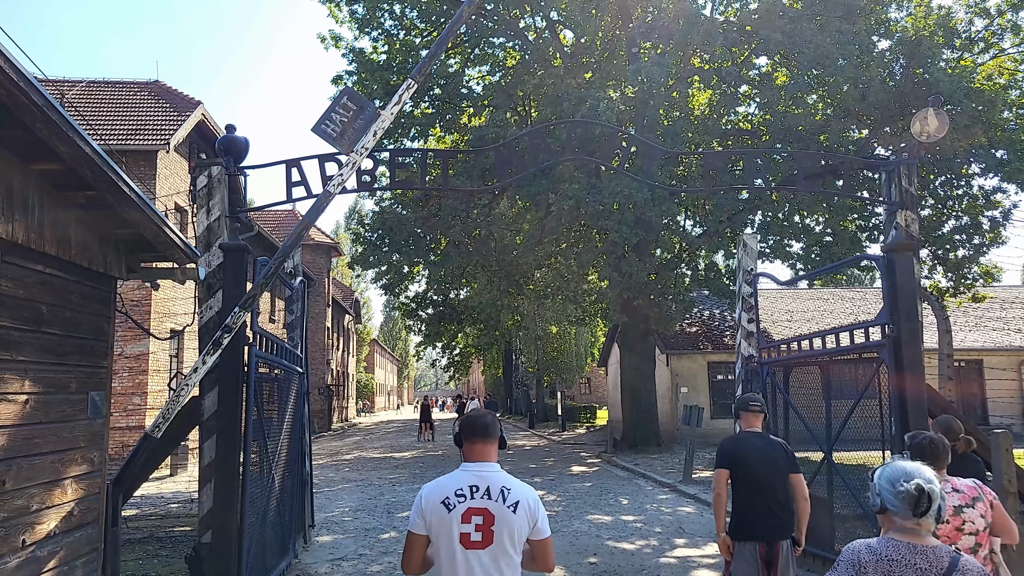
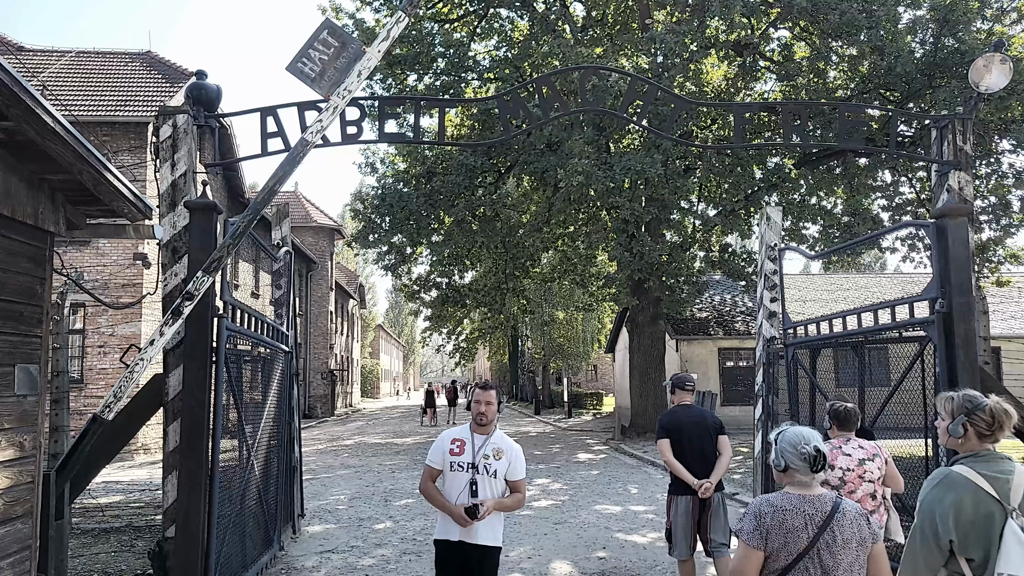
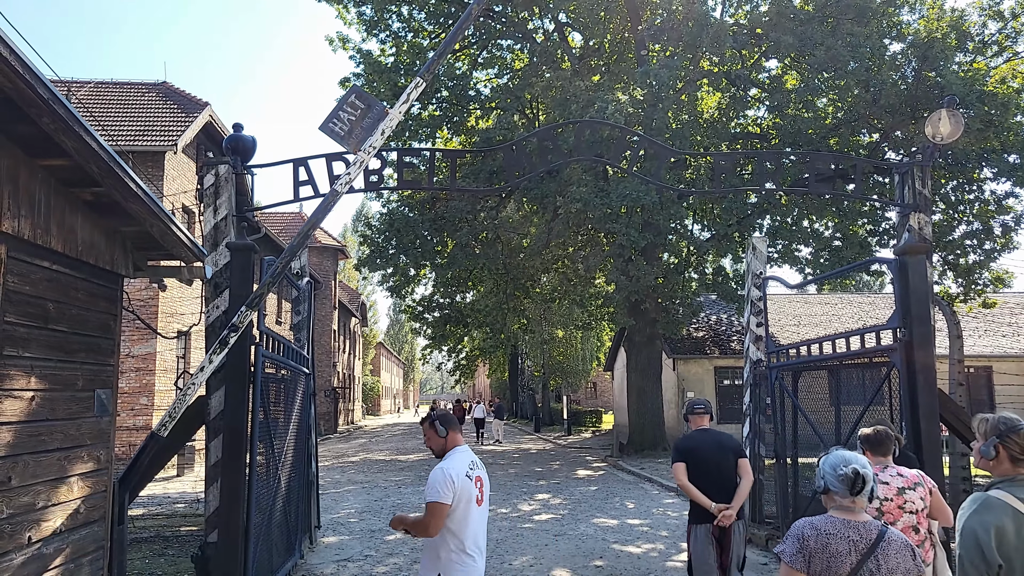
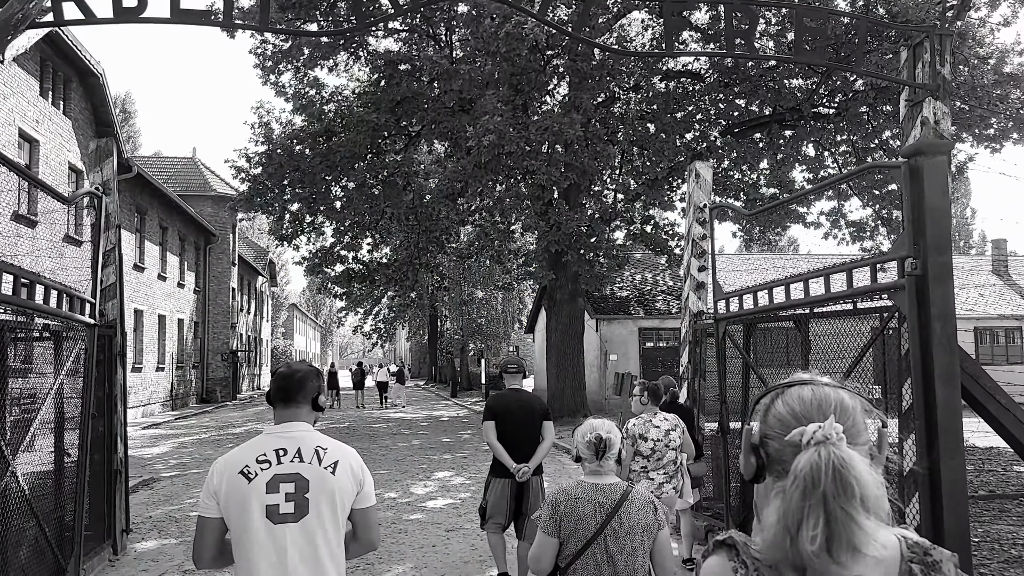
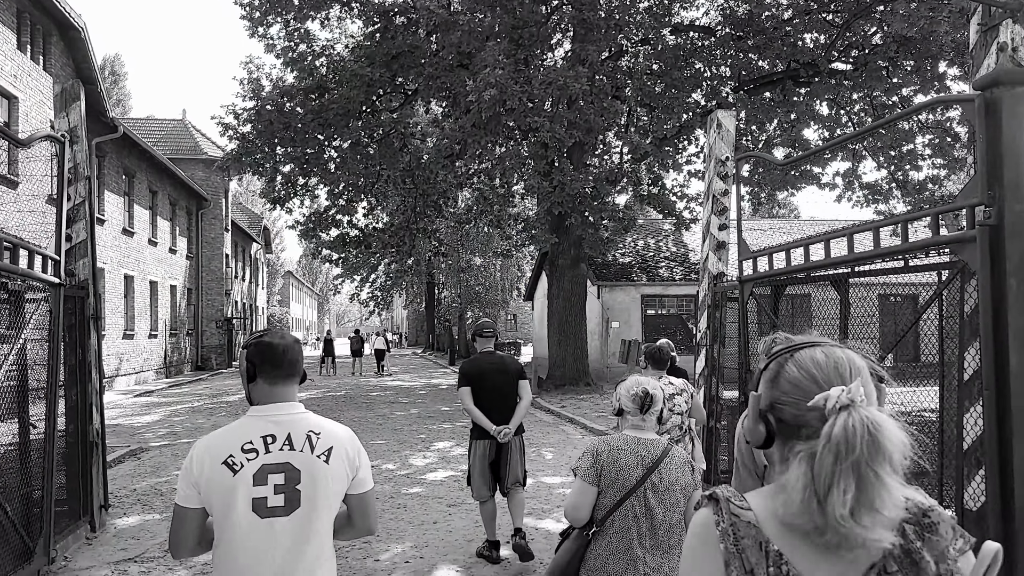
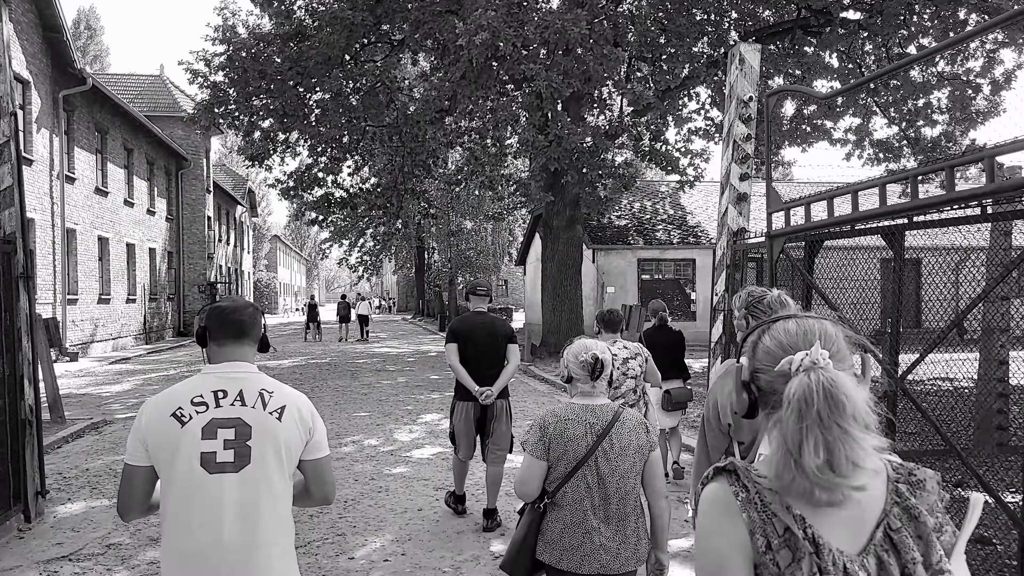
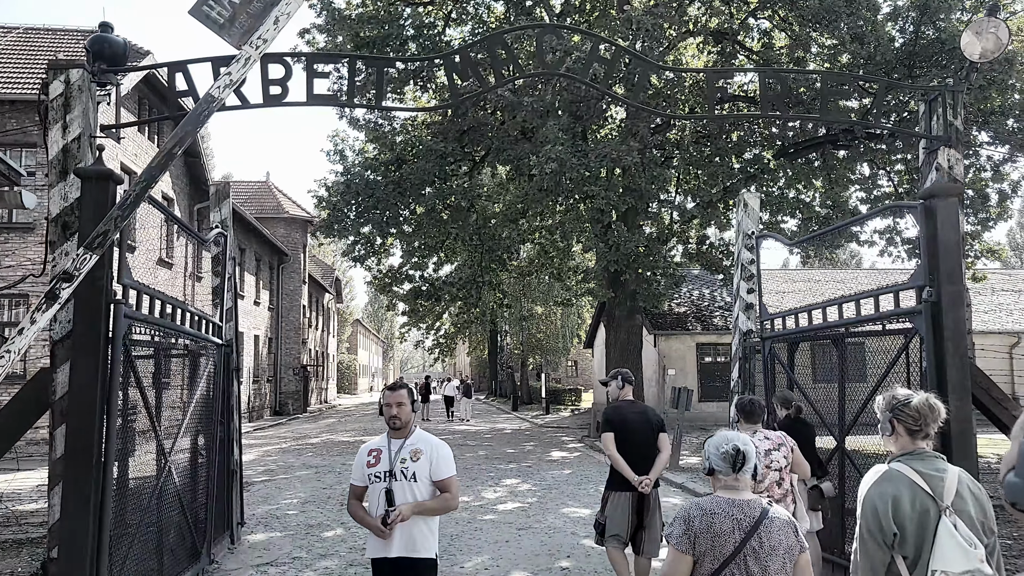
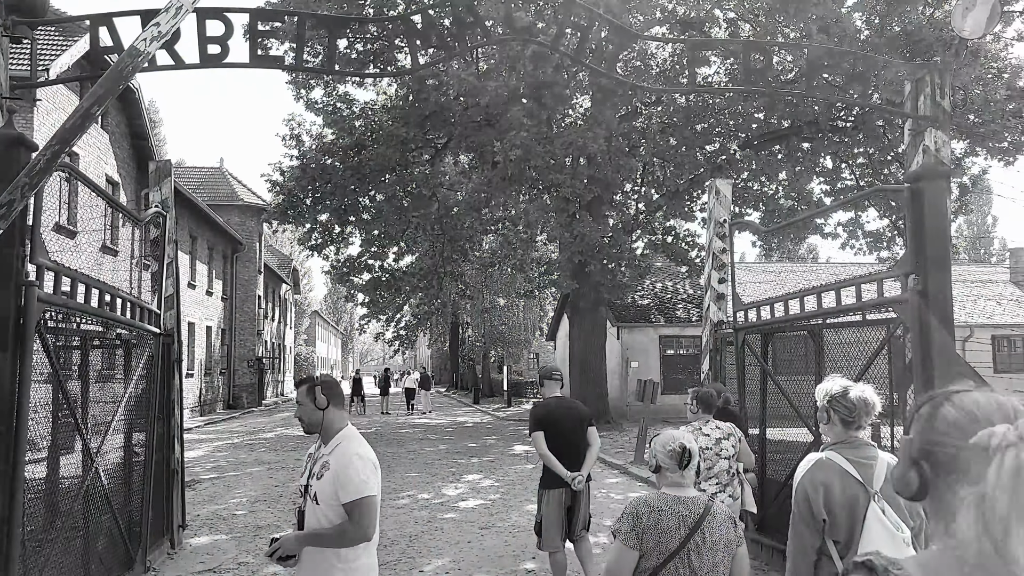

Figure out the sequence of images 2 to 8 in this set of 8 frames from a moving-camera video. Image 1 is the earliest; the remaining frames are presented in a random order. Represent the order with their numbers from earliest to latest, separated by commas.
3, 2, 7, 8, 4, 5, 6
